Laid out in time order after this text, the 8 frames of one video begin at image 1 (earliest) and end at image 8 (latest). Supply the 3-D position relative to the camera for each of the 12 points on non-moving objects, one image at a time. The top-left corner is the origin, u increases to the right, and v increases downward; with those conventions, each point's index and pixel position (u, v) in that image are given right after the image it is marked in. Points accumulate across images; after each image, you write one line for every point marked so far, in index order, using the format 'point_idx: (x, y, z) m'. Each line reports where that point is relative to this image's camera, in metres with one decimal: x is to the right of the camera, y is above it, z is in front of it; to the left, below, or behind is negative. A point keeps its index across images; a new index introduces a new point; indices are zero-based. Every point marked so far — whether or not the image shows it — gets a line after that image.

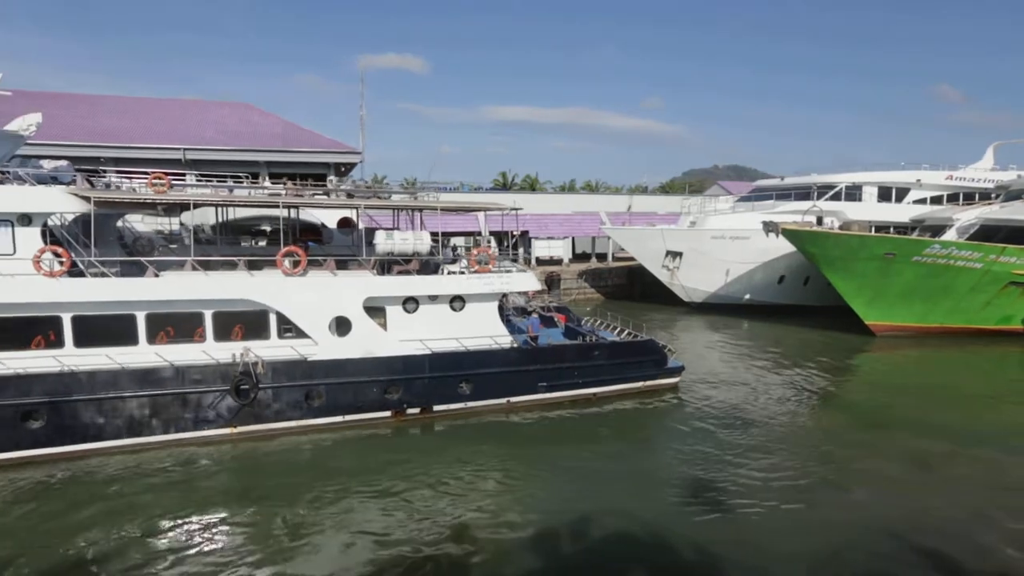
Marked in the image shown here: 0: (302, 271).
0: (-3.9, +0.3, +10.8) m
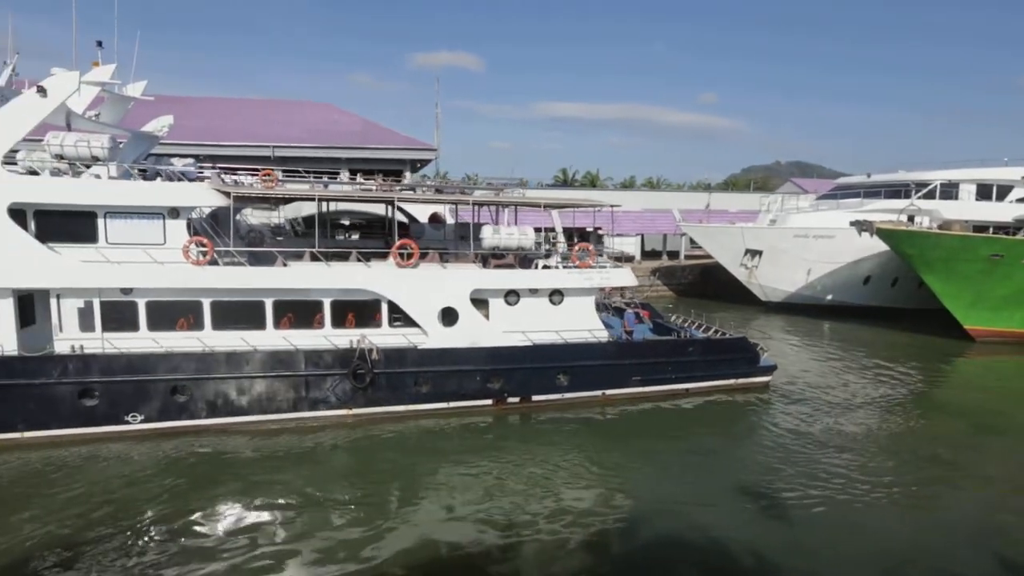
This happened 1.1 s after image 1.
0: (-1.9, +0.5, +11.4) m
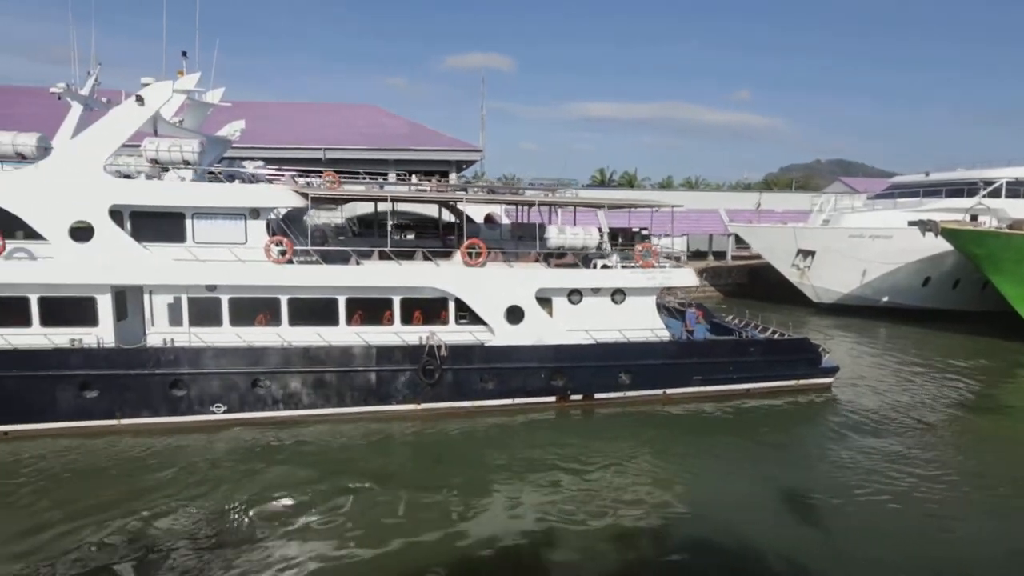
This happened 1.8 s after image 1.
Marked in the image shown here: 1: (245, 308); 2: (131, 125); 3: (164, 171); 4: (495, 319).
0: (-0.5, +0.5, +11.7) m
1: (-5.3, -0.4, +10.8) m
2: (-7.1, +3.1, +10.4) m
3: (-7.5, +2.5, +11.4) m
4: (-0.3, -0.6, +11.6) m
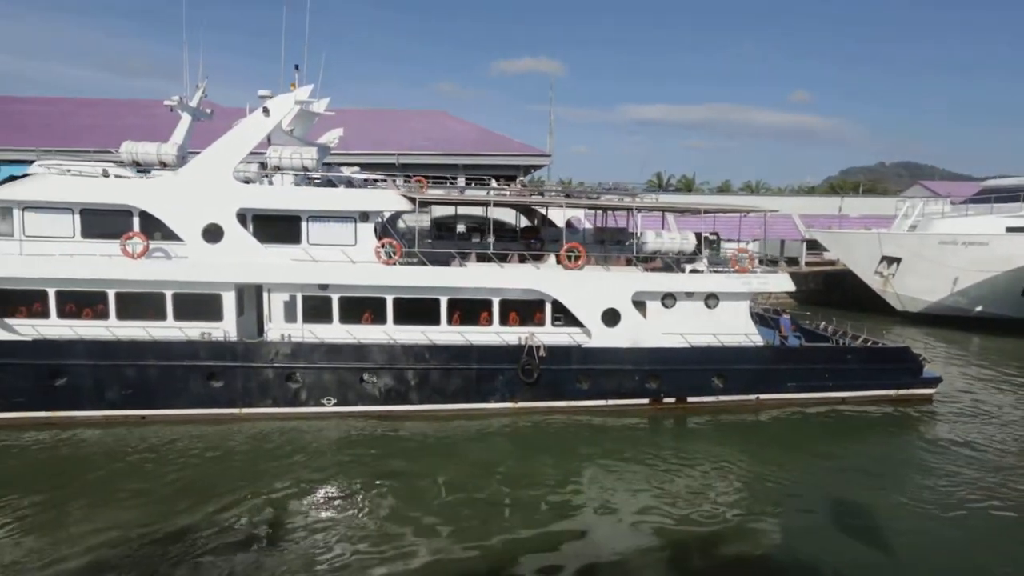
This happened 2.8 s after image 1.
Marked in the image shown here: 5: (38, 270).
0: (+1.5, +0.5, +11.9) m
1: (-3.3, -0.4, +11.5) m
2: (-5.1, +3.1, +11.2) m
3: (-5.4, +2.5, +12.2) m
4: (+1.7, -0.7, +11.8) m
5: (-9.2, +0.3, +10.8) m
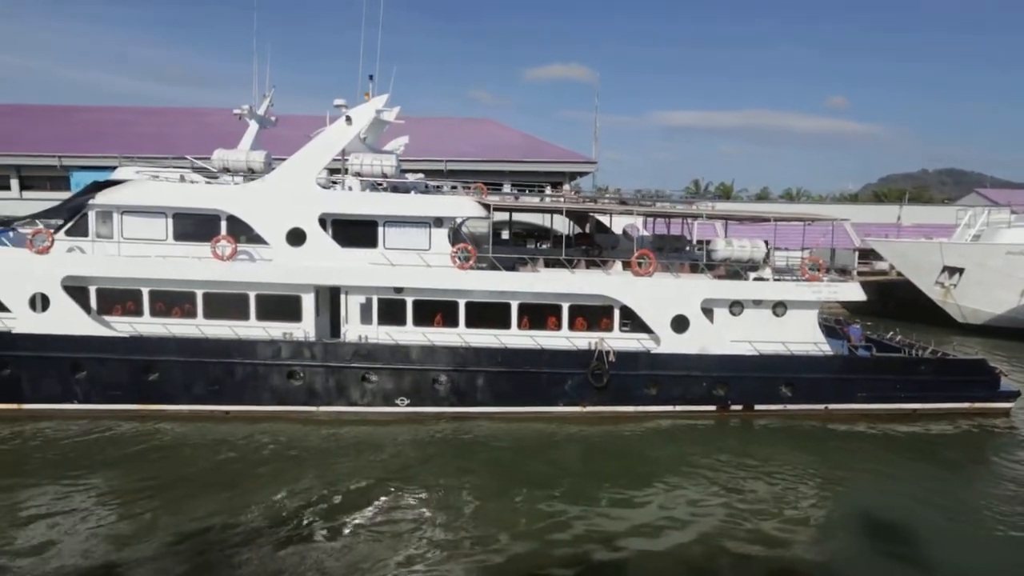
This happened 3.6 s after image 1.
0: (+3.0, +0.4, +12.0) m
1: (-1.8, -0.5, +11.8) m
2: (-3.6, +3.1, +11.6) m
3: (-3.9, +2.4, +12.7) m
4: (+3.2, -0.8, +11.9) m
5: (-7.7, +0.4, +11.4) m
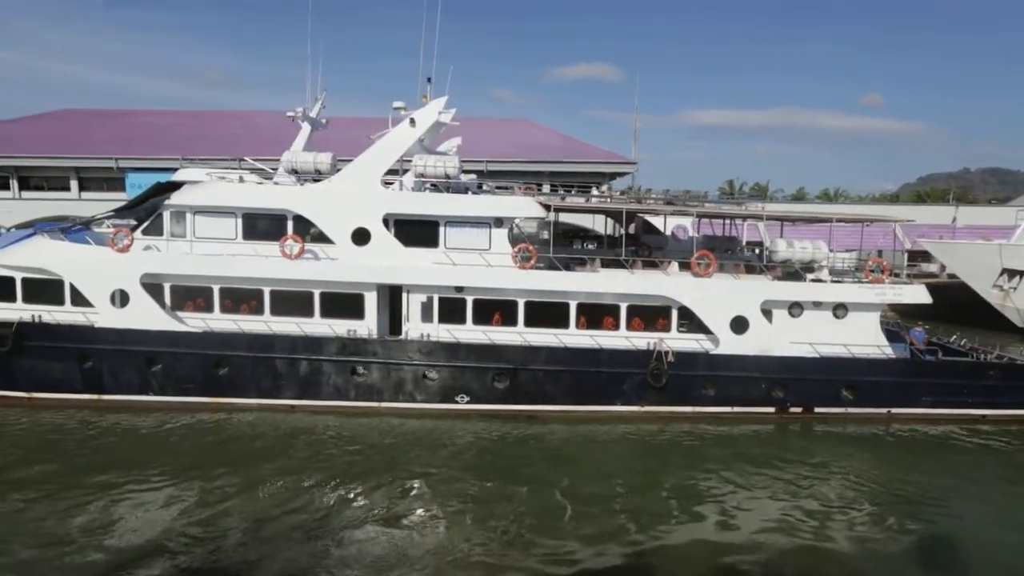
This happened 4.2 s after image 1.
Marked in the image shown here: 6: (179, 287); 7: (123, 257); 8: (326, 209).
0: (+4.3, +0.3, +12.0) m
1: (-0.6, -0.4, +12.0) m
2: (-2.3, +3.1, +11.9) m
3: (-2.5, +2.5, +13.0) m
4: (+4.4, -0.9, +11.8) m
5: (-6.5, +0.4, +11.8) m
6: (-7.2, 0.0, +12.1) m
7: (-8.3, +0.7, +11.8) m
8: (-4.0, +1.7, +11.8) m
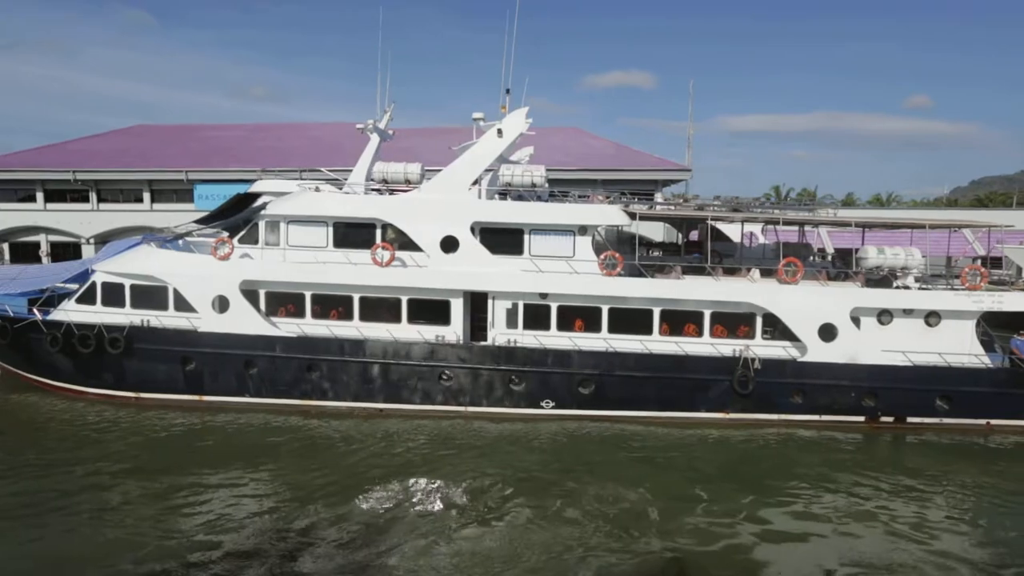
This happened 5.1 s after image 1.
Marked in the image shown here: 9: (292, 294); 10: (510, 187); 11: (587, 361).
0: (+6.1, +0.2, +11.9) m
1: (+1.2, -0.6, +12.1) m
2: (-0.5, +3.0, +12.2) m
3: (-0.7, +2.3, +13.3) m
4: (+6.2, -1.0, +11.7) m
5: (-4.7, +0.3, +12.3) m
6: (-5.4, -0.1, +12.6) m
7: (-6.5, +0.5, +12.5) m
8: (-2.1, +1.5, +12.2) m
9: (-5.0, -0.1, +12.6) m
10: (-0.2, +2.4, +12.9) m
11: (+1.6, -1.6, +11.8) m
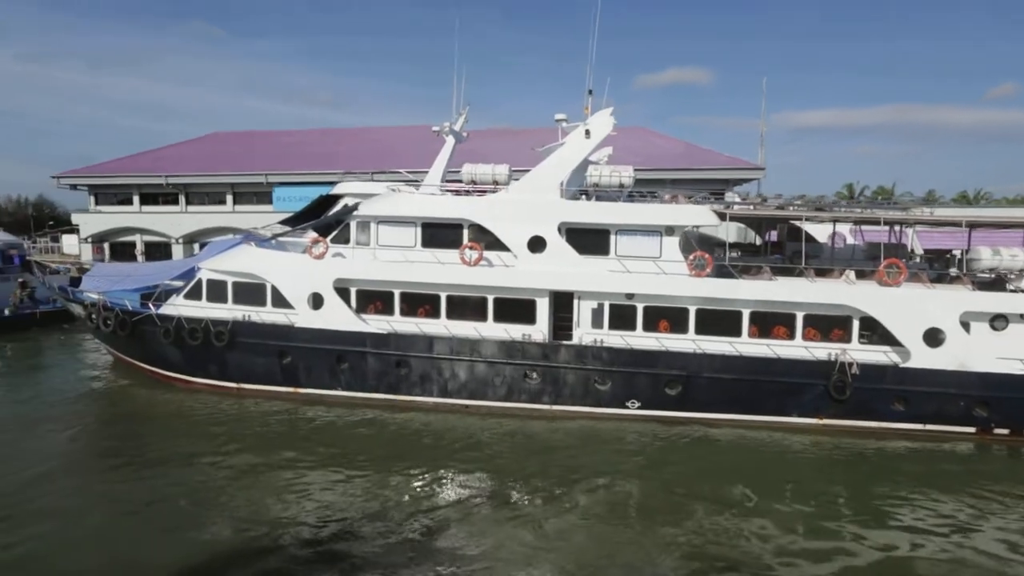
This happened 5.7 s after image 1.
0: (+7.9, +0.1, +11.3) m
1: (+3.1, -0.6, +12.0) m
2: (+1.4, +3.0, +12.3) m
3: (+1.3, +2.3, +13.3) m
4: (+8.0, -1.1, +11.1) m
5: (-2.7, +0.3, +12.8) m
6: (-3.5, -0.1, +13.1) m
7: (-4.5, +0.6, +13.0) m
8: (-0.2, +1.6, +12.4) m
9: (-3.1, -0.1, +13.0) m
10: (+1.7, +2.4, +12.9) m
11: (+3.4, -1.6, +11.7) m
